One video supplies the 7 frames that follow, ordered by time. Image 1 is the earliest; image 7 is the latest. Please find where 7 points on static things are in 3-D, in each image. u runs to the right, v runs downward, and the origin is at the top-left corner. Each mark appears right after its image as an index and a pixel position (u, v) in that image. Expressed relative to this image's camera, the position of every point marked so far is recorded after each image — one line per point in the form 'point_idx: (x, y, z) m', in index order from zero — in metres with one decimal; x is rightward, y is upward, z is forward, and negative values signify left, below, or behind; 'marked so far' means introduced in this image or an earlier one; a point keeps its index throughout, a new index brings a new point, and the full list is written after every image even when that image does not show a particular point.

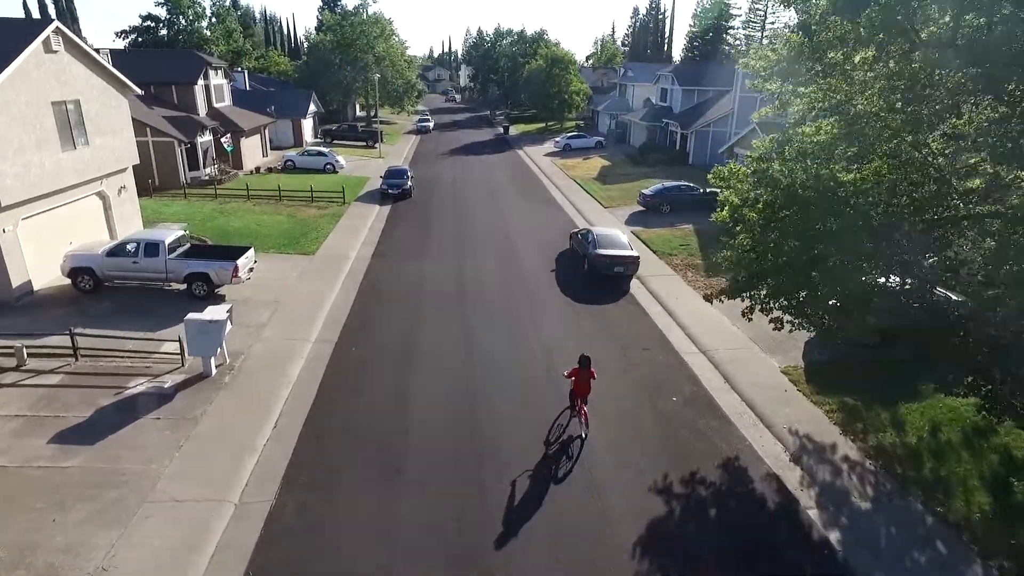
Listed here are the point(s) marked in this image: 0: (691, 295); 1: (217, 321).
0: (+5.2, -0.2, +18.1) m
1: (-5.9, -0.6, +12.4) m
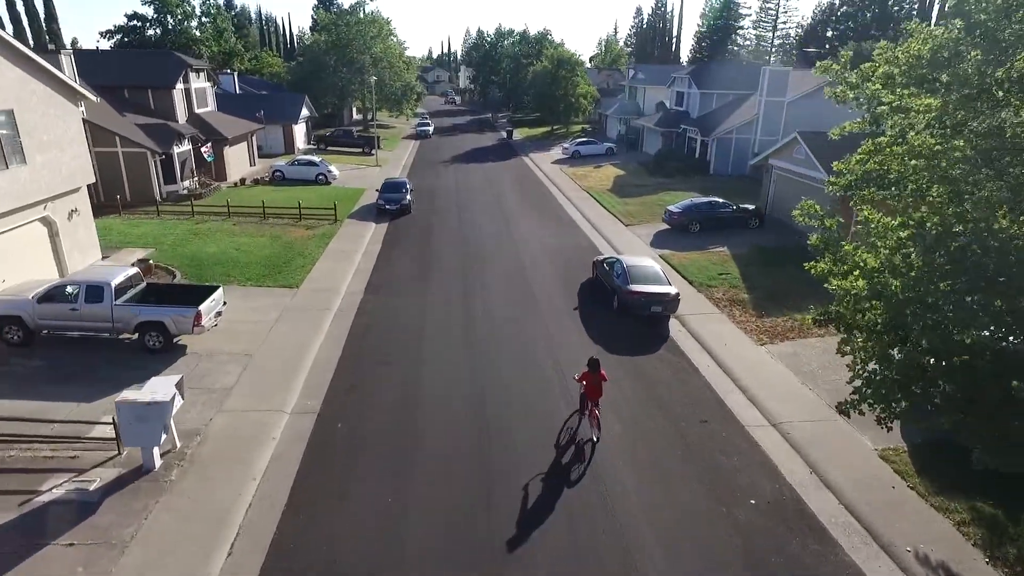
0: (+5.7, -1.3, +15.2) m
1: (-5.4, -1.7, +9.5) m
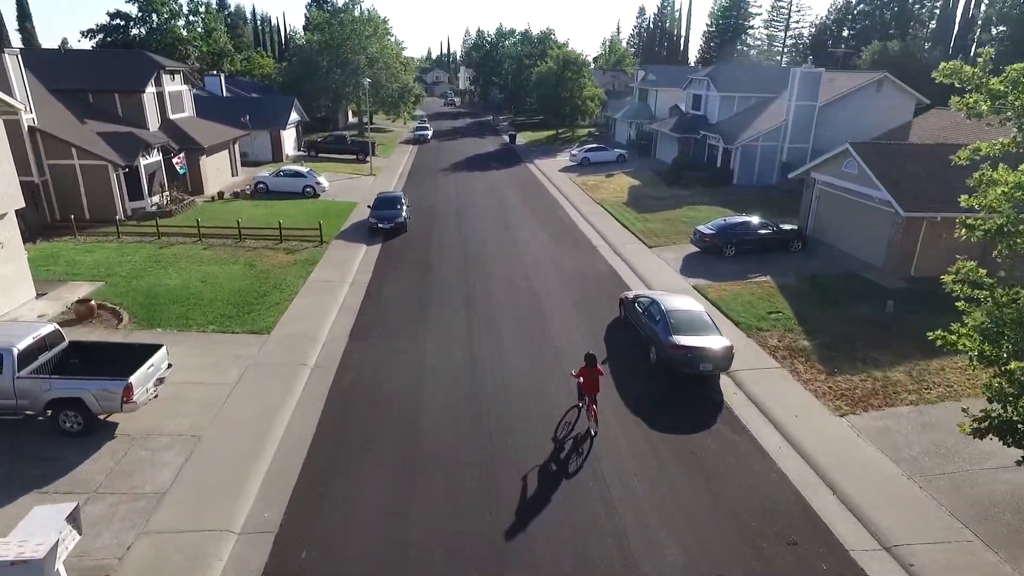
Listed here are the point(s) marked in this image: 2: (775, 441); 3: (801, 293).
0: (+6.0, -2.4, +12.2) m
1: (-5.1, -2.8, +6.5) m
2: (+4.8, -2.8, +11.3) m
3: (+8.4, -0.1, +18.1) m
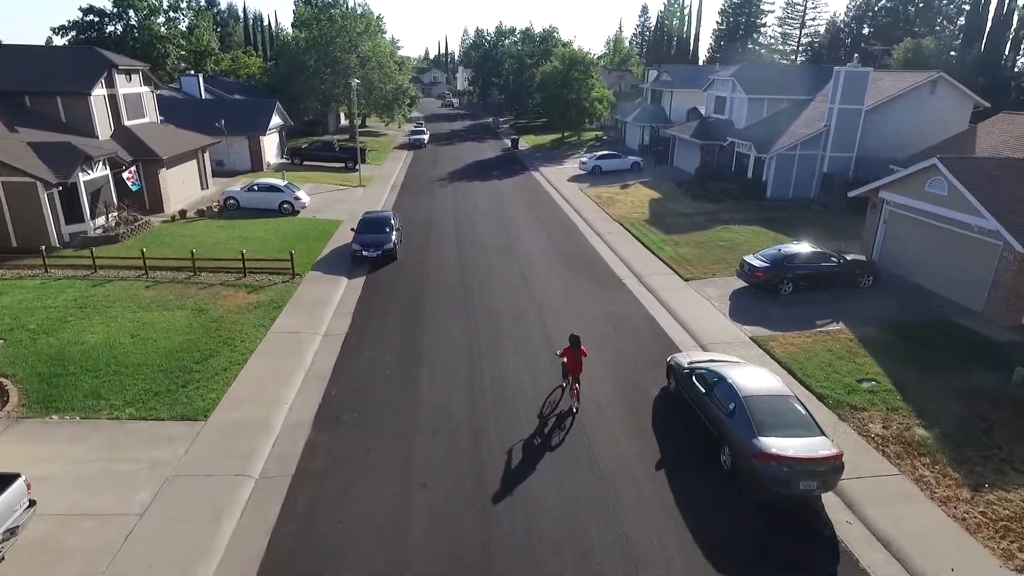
0: (+6.3, -3.6, +8.5) m
1: (-4.7, -4.1, +2.7) m
2: (+5.1, -4.0, +7.6) m
3: (+8.7, -1.4, +14.3) m
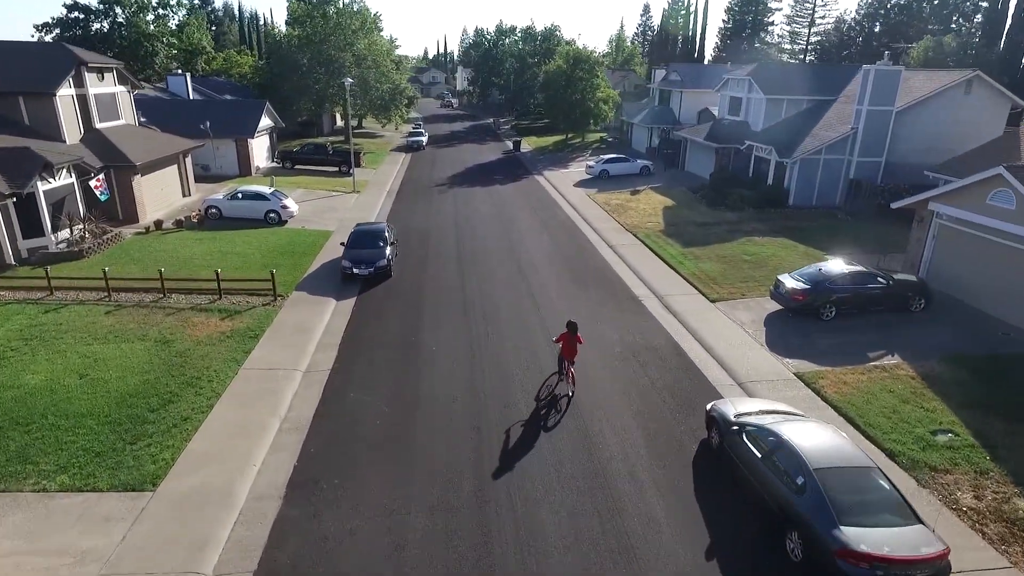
0: (+6.6, -4.3, +6.5) m
1: (-4.5, -4.7, +0.7) m
2: (+5.3, -4.7, +5.6) m
3: (+8.9, -2.0, +12.4) m
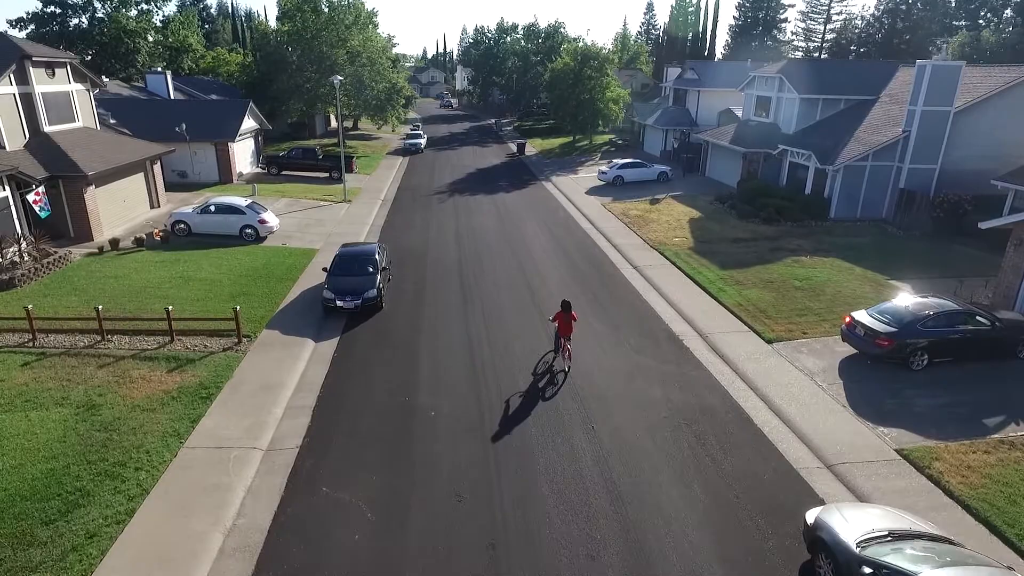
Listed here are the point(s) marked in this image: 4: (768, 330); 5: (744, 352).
0: (+6.9, -5.1, +3.5) m
1: (-4.1, -5.6, -2.3) m
2: (+5.7, -5.5, +2.6) m
3: (+9.3, -2.9, +9.4) m
4: (+6.2, -1.1, +14.9) m
5: (+5.3, -1.4, +14.3) m
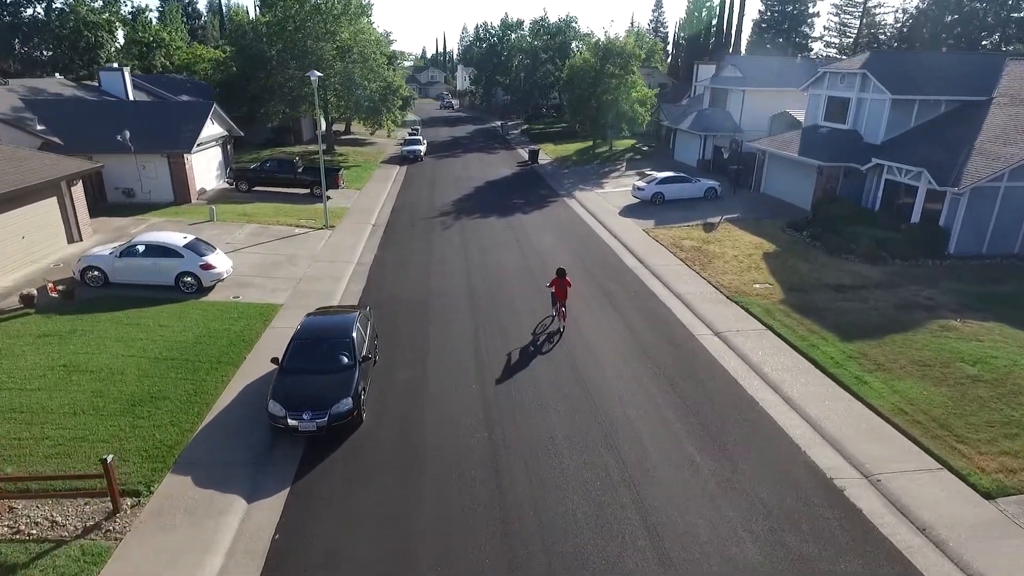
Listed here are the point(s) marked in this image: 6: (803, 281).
0: (+7.8, -6.9, -2.2) m
1: (-3.2, -7.4, -8.0) m
2: (+6.6, -7.3, -3.1) m
3: (+10.2, -4.6, +3.7) m
4: (+7.1, -2.8, +9.3) m
5: (+6.2, -3.1, +8.6) m
6: (+8.4, +0.2, +17.8) m
